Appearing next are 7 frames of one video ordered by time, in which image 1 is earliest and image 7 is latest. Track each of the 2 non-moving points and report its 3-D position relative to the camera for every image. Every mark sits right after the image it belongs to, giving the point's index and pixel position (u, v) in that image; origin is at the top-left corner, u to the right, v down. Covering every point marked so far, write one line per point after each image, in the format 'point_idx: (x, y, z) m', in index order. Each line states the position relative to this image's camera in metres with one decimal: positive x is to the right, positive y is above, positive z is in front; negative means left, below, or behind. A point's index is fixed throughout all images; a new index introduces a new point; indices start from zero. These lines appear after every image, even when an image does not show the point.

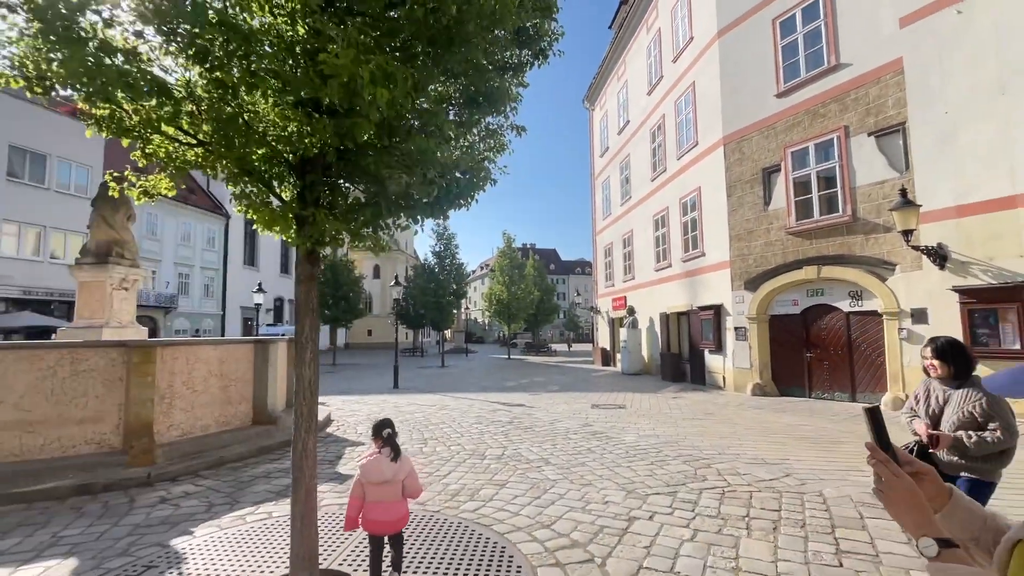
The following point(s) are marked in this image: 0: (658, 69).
0: (+5.3, +7.9, +17.4) m
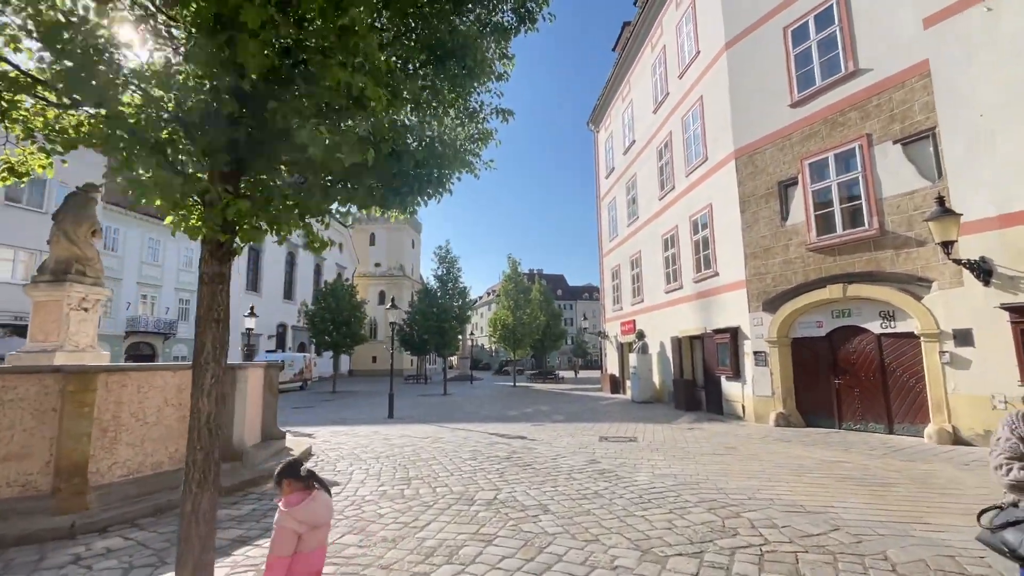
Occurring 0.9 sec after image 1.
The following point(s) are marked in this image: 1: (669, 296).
0: (+5.4, +7.1, +17.0) m
1: (+5.4, -0.3, +16.4) m
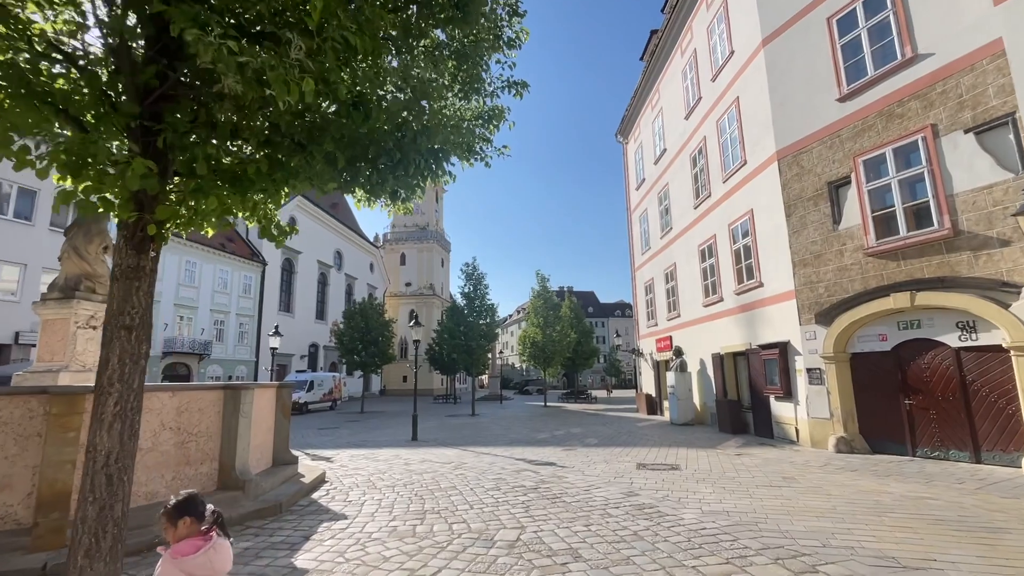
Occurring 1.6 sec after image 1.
0: (+6.2, +6.7, +16.2) m
1: (+6.3, -0.7, +15.4) m
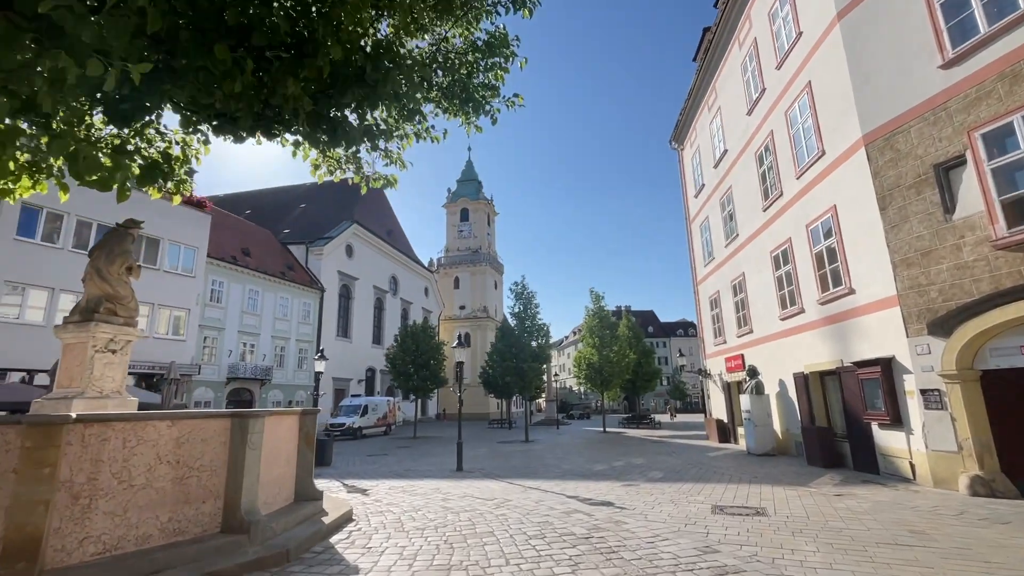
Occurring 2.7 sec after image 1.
0: (+7.6, +6.3, +14.8) m
1: (+7.8, -1.0, +13.6) m
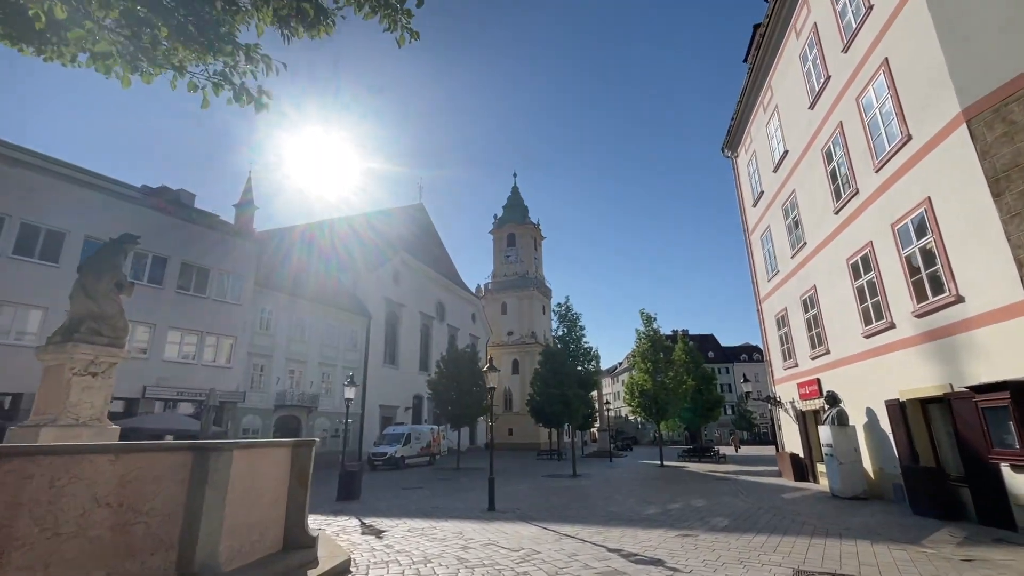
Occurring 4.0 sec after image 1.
0: (+8.5, +5.9, +13.2) m
1: (+8.7, -1.3, +11.6) m
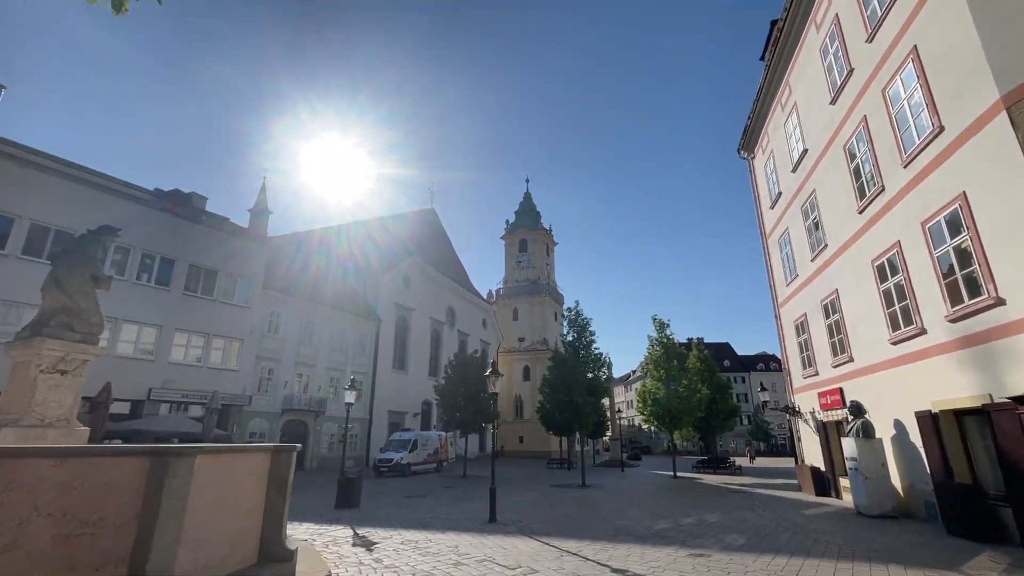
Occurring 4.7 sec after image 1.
0: (+8.7, +5.8, +12.6) m
1: (+8.8, -1.4, +10.9) m
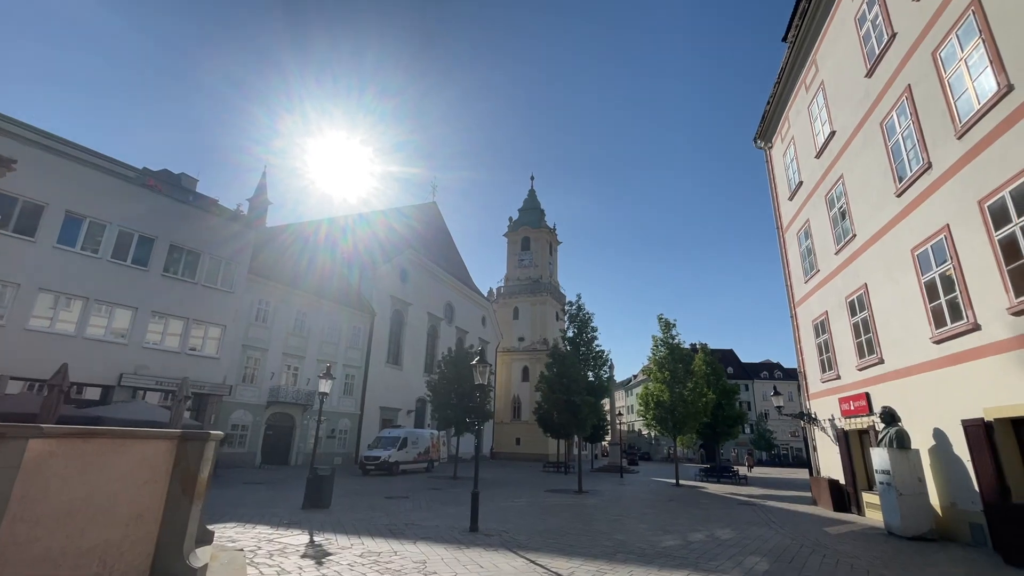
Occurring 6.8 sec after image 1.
0: (+8.7, +6.0, +11.3) m
1: (+8.6, -1.2, +9.5) m
